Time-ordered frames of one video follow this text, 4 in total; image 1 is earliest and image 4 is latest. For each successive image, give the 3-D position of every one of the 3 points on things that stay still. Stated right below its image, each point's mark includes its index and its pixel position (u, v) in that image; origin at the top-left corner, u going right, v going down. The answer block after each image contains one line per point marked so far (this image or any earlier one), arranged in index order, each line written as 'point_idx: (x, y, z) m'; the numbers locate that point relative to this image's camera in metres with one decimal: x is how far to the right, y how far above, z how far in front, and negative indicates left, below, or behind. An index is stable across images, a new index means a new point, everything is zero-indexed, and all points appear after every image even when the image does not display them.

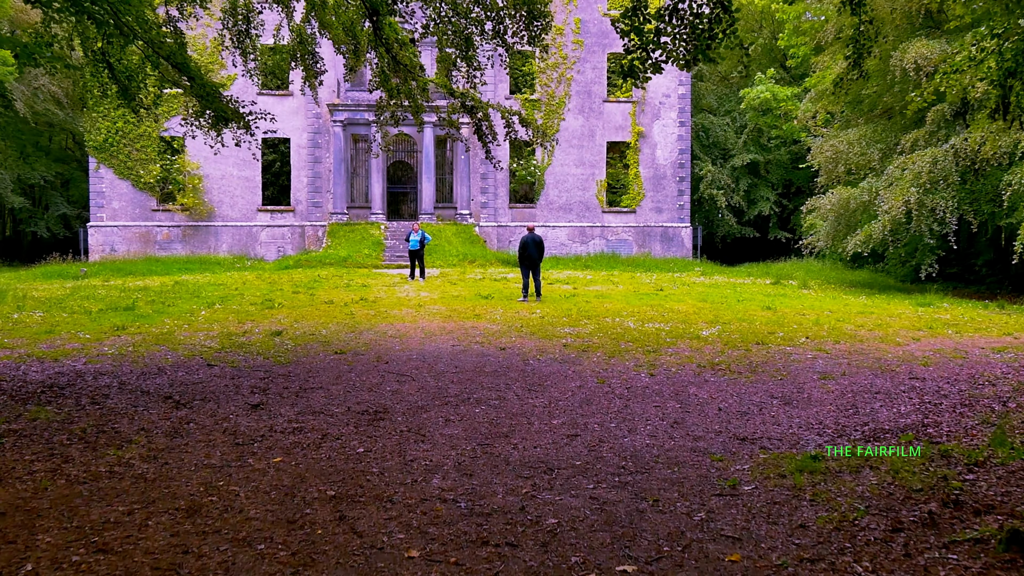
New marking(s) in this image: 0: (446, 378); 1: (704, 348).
0: (-0.5, -0.7, +7.0) m
1: (+1.7, -0.6, +8.5) m
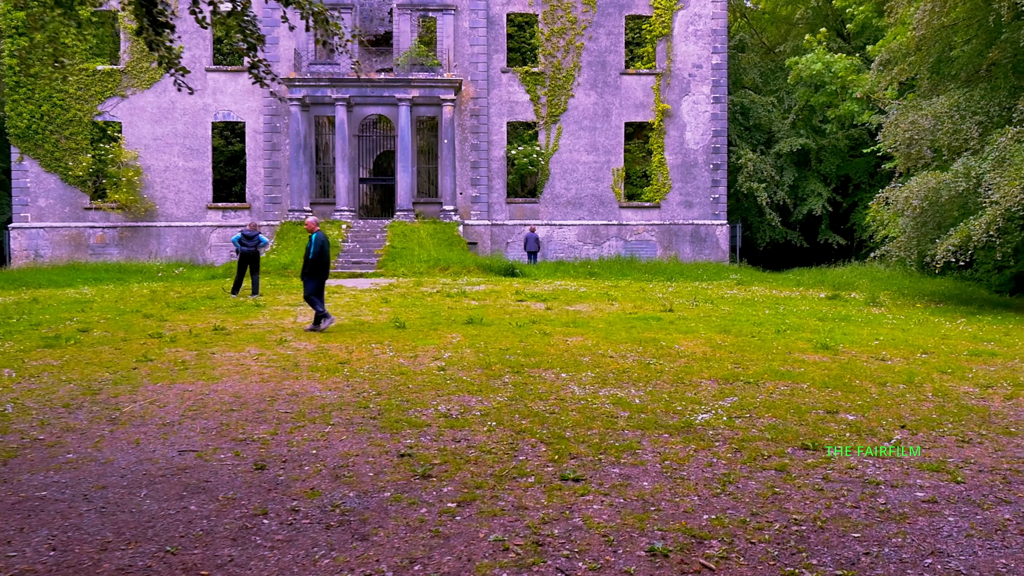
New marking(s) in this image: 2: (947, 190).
0: (-1.6, -0.9, +2.6) m
1: (+0.7, -0.8, +4.0) m
2: (+5.5, +1.2, +11.9) m
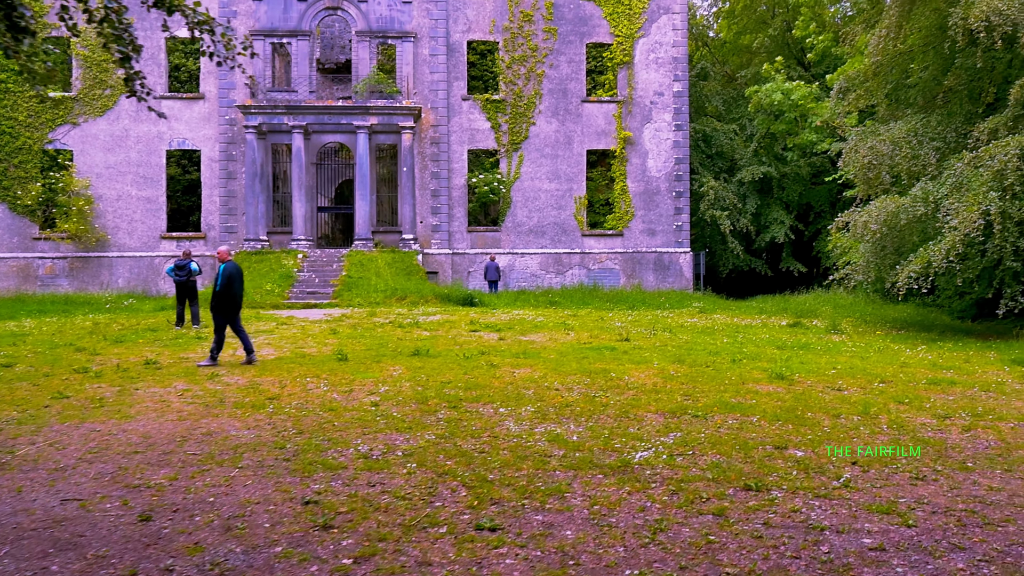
0: (-1.9, -1.0, +2.2) m
1: (+0.4, -0.9, +3.7) m
2: (+4.9, +0.9, +11.7) m
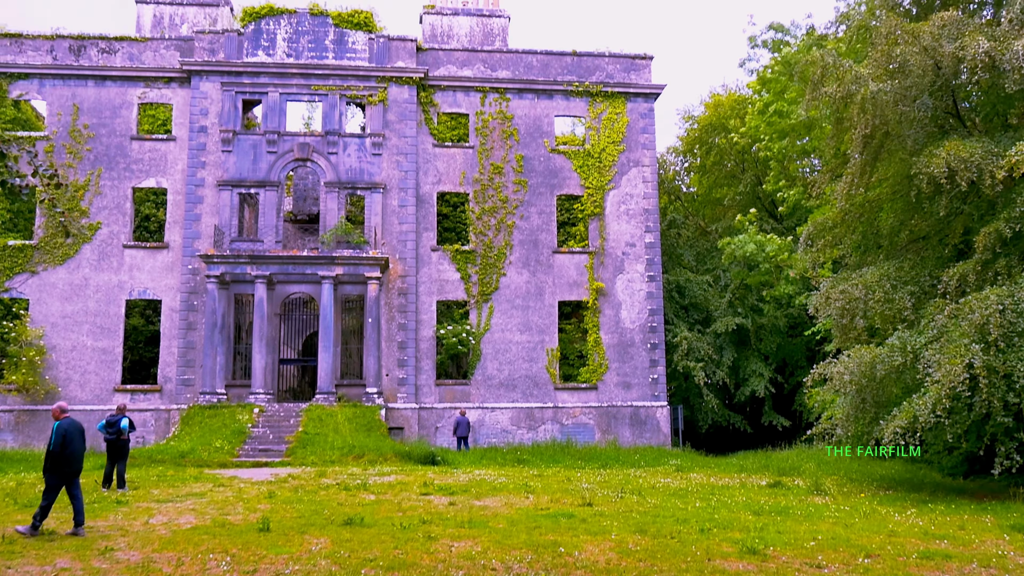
0: (-2.2, -1.2, +1.2) m
1: (0.0, -1.4, +2.7) m
2: (+4.4, -0.9, +11.1) m
